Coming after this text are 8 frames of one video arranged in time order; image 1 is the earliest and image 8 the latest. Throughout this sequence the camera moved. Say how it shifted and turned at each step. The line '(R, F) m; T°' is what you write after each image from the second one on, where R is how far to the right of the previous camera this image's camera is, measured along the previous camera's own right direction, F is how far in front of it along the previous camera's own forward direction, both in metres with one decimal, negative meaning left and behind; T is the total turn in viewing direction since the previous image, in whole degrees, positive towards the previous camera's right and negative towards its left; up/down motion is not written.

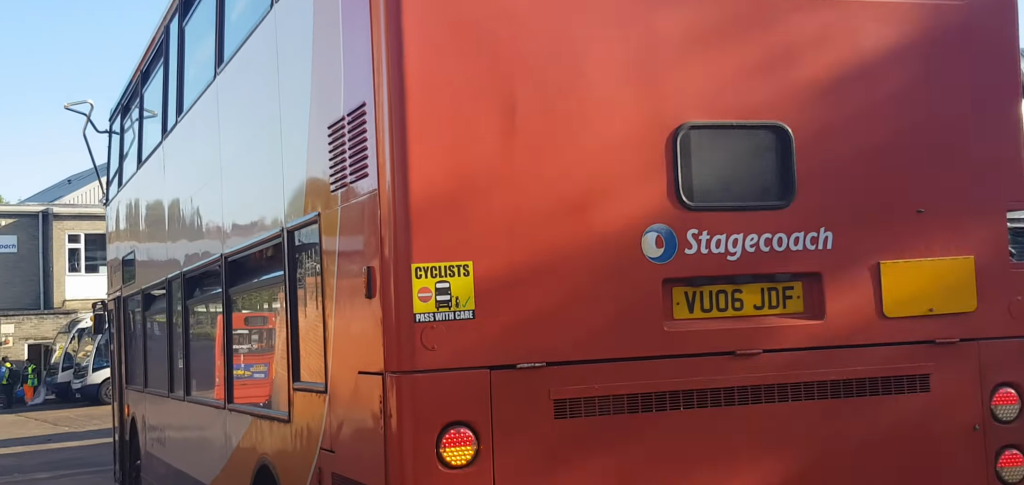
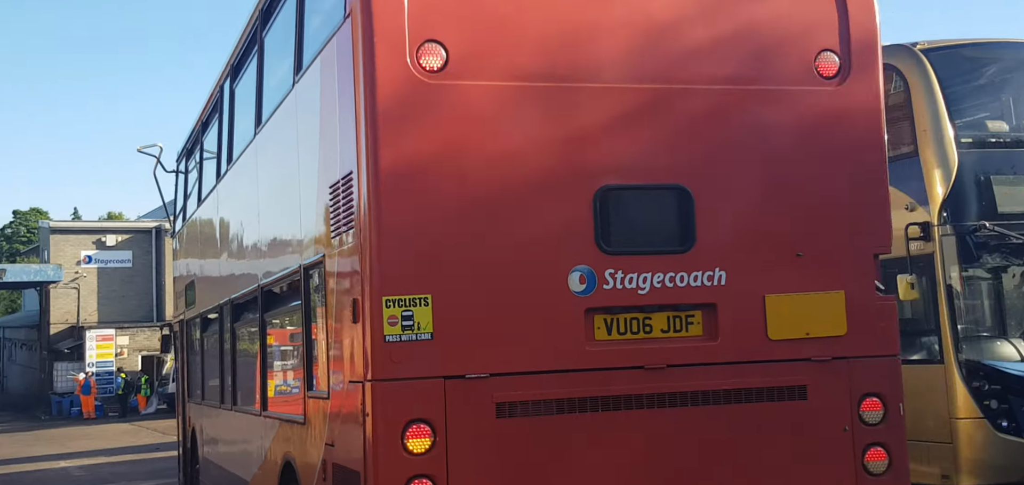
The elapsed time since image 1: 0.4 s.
(+0.4, -0.6) m; -5°
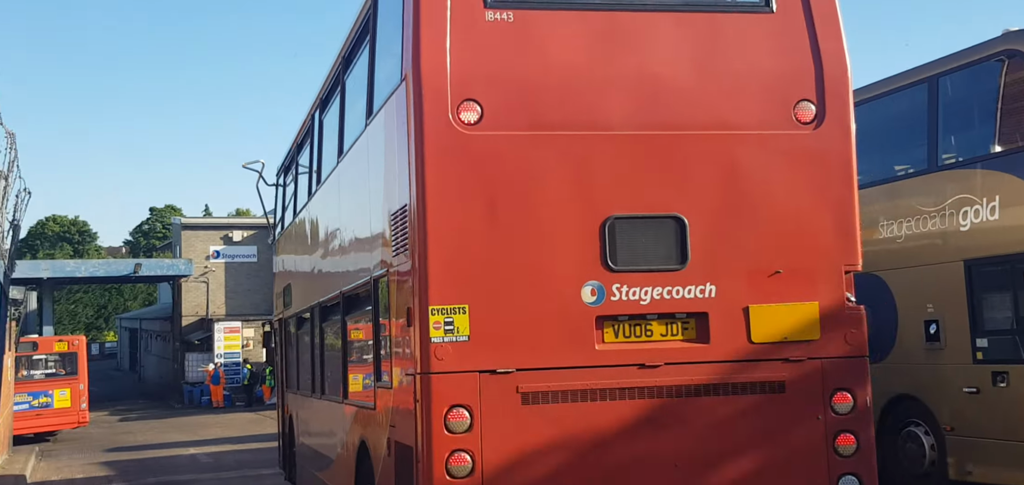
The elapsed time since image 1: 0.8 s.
(+0.3, -0.7) m; -6°
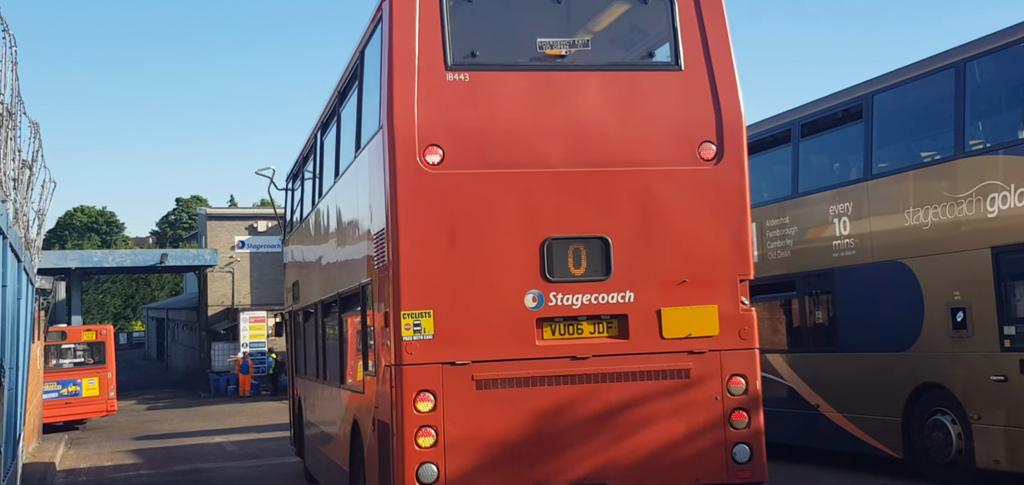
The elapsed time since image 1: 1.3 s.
(+0.3, -0.9) m; -1°
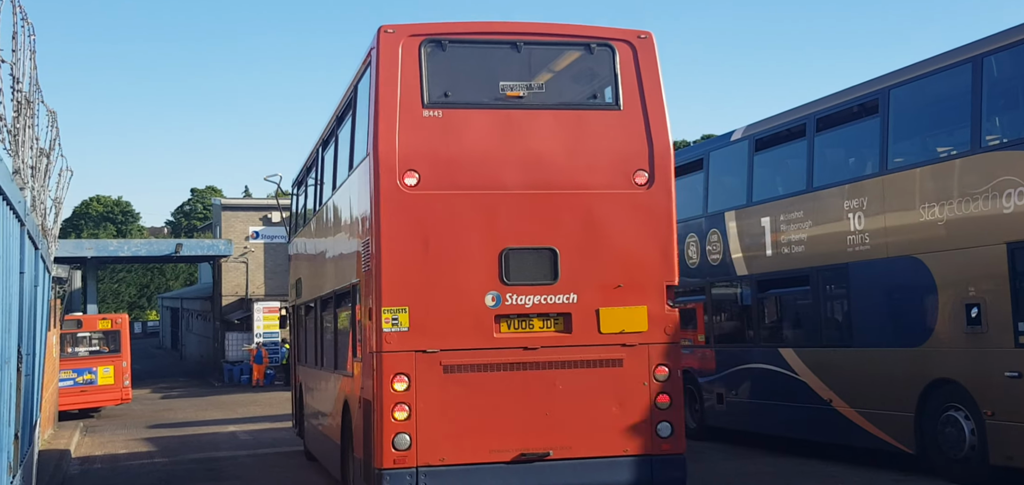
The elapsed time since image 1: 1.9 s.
(+0.3, -0.9) m; -1°
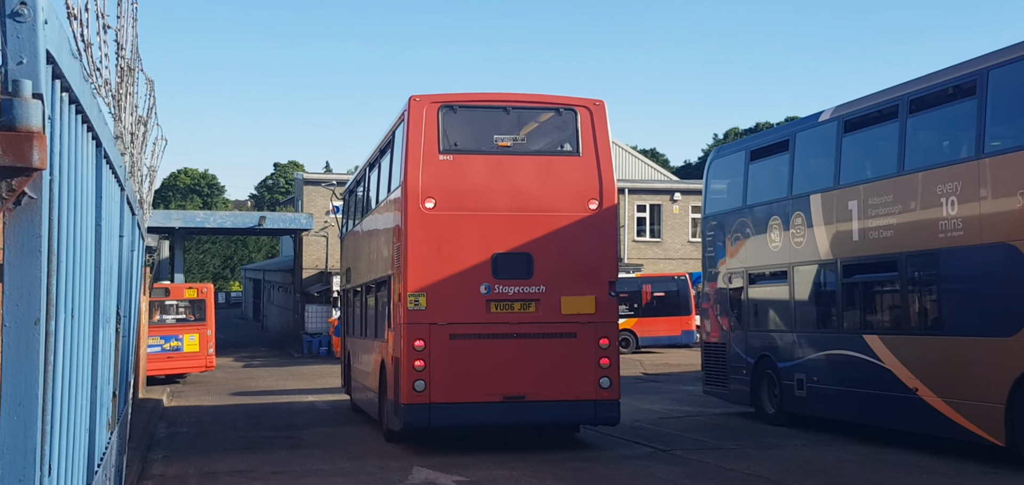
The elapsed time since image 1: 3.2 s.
(+0.7, -2.3) m; -4°
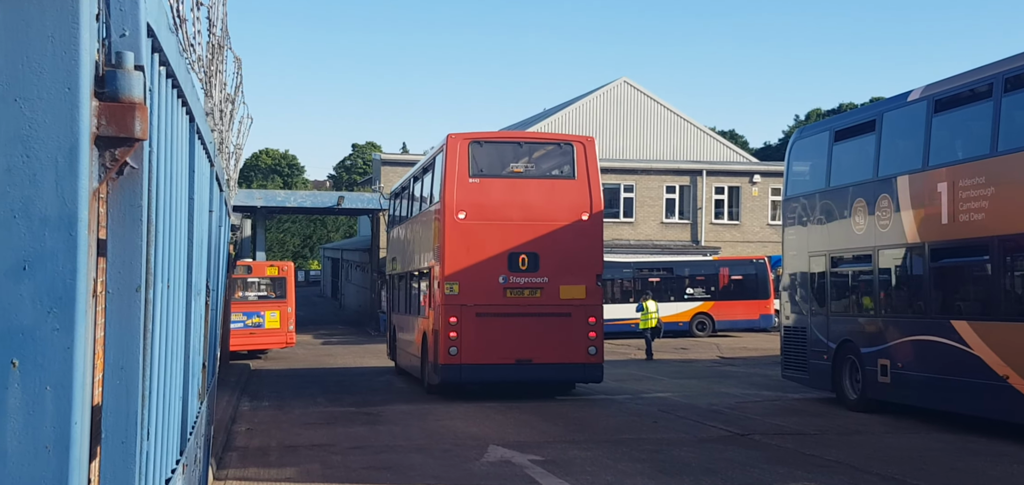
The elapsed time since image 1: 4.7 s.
(+0.2, -1.2) m; -4°
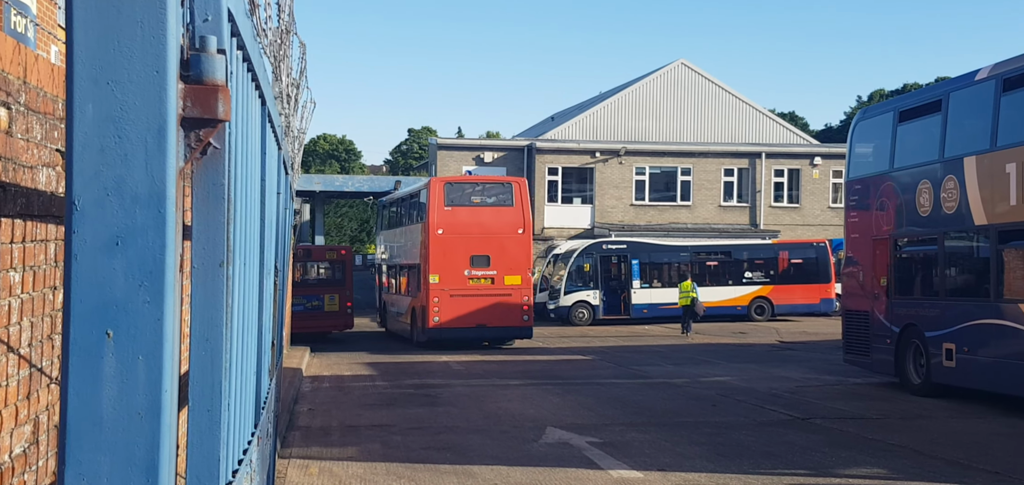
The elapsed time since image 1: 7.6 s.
(-0.2, -0.5) m; -3°
